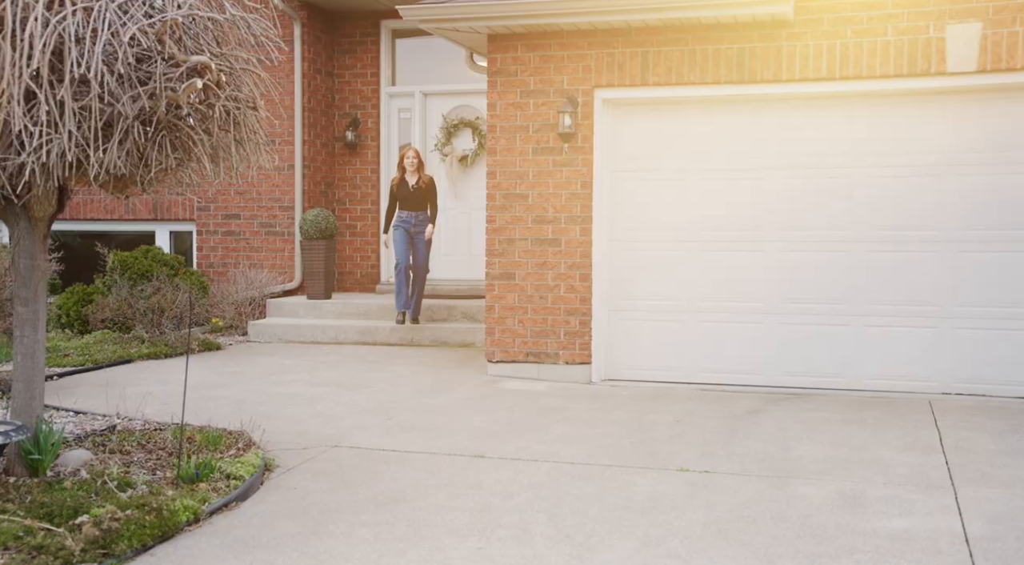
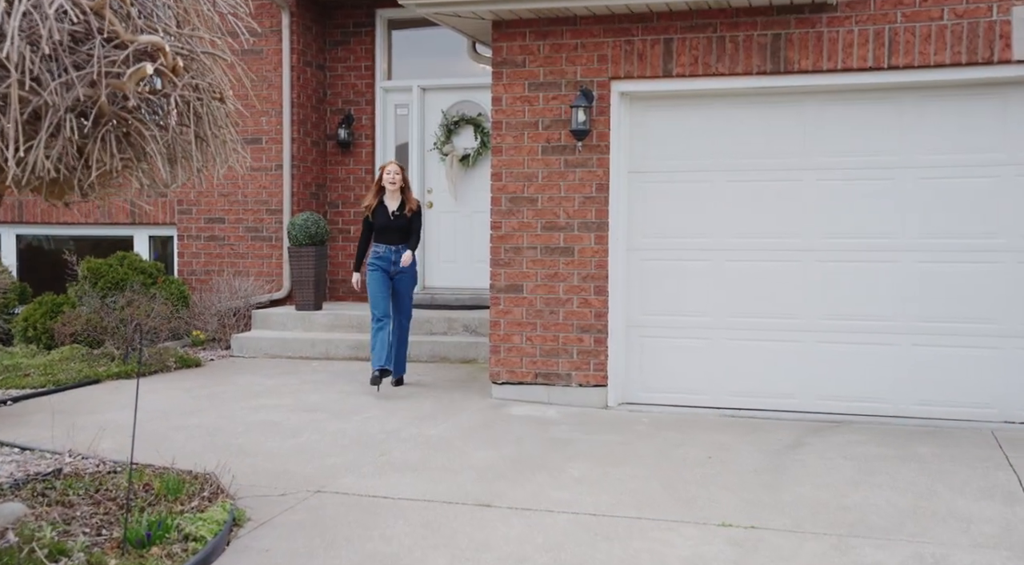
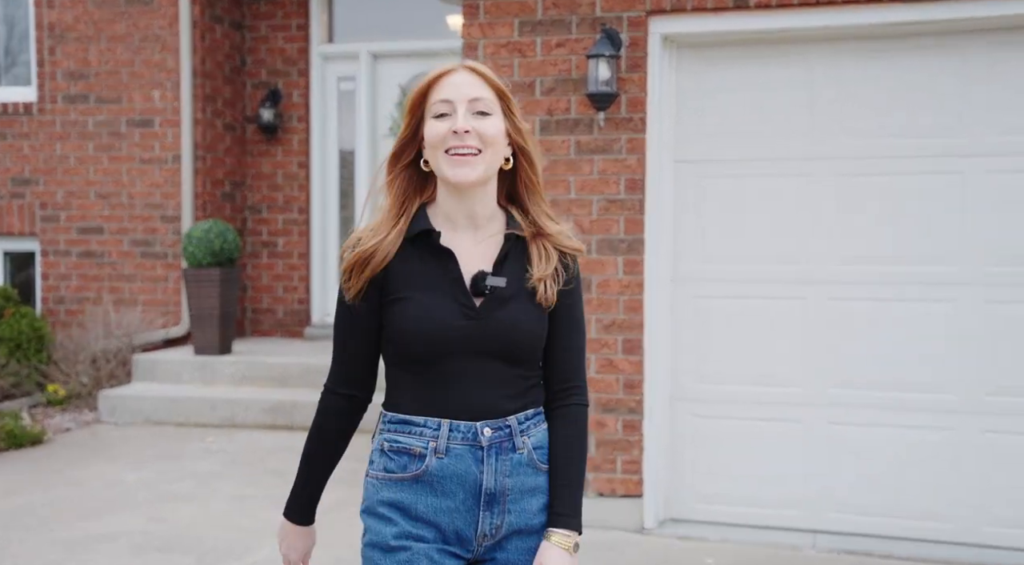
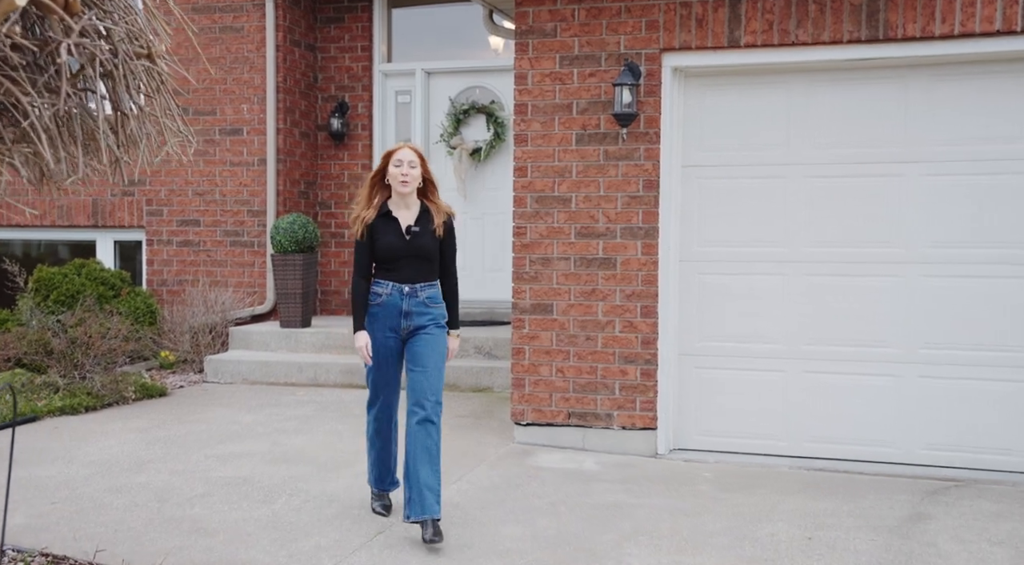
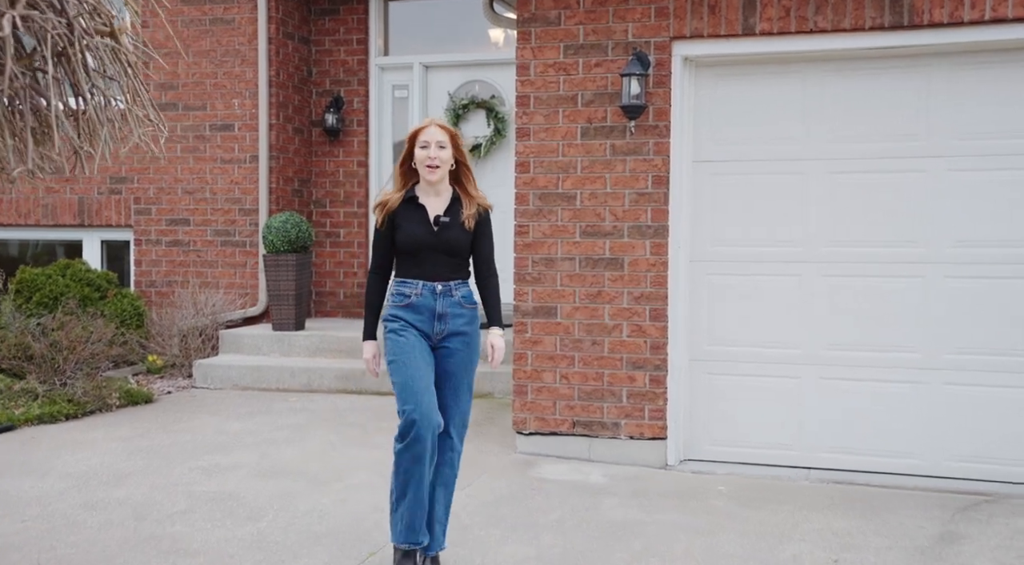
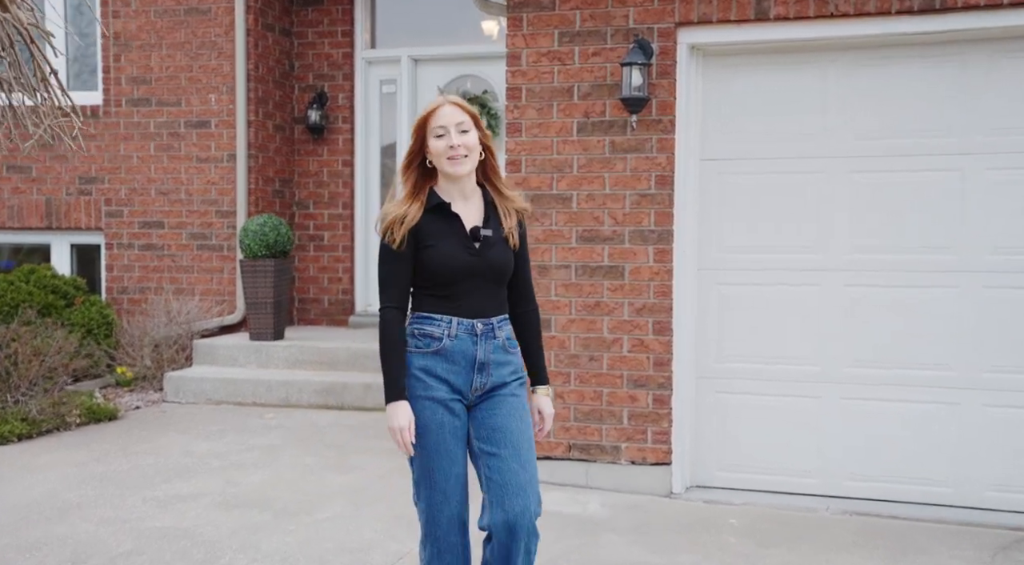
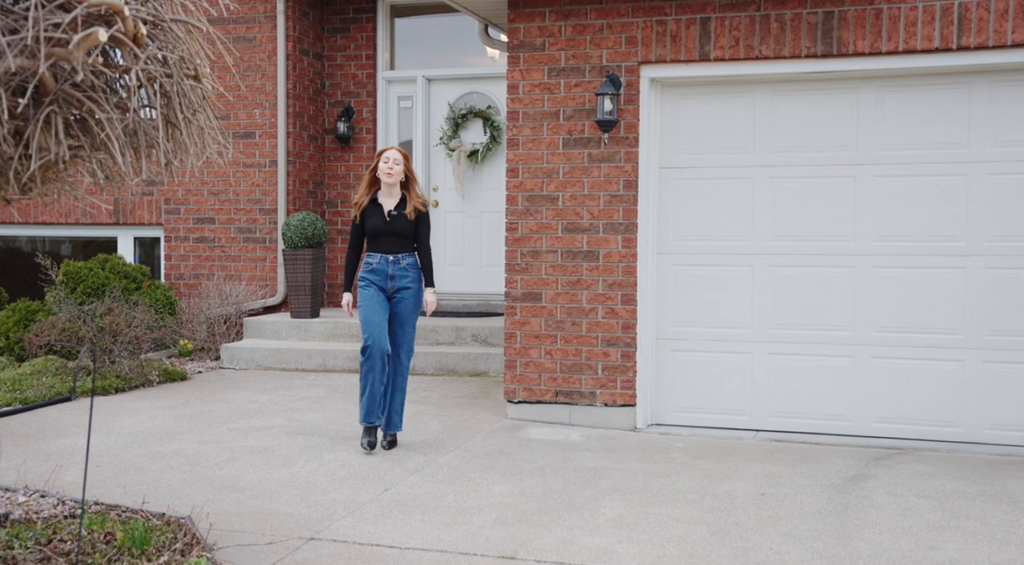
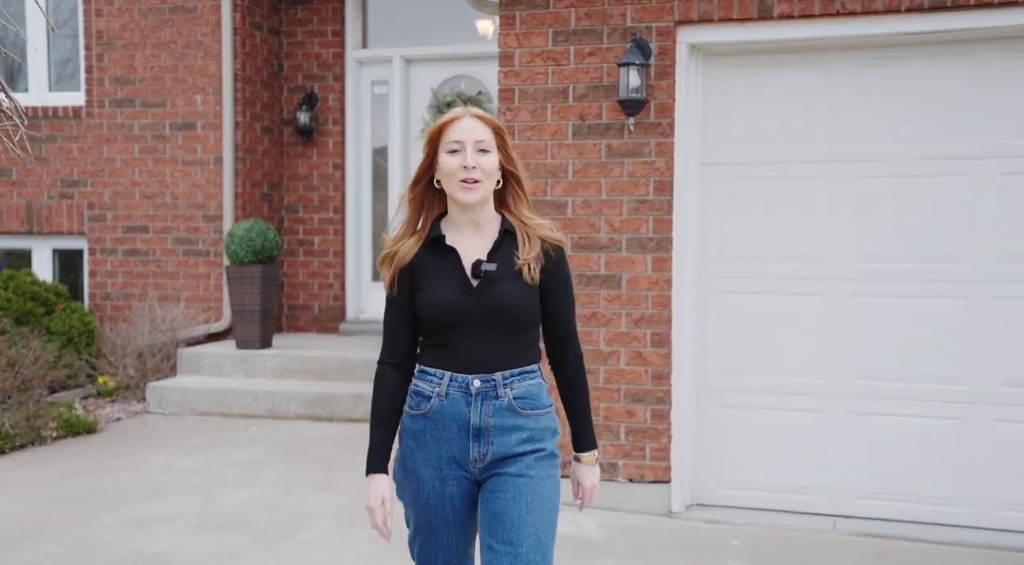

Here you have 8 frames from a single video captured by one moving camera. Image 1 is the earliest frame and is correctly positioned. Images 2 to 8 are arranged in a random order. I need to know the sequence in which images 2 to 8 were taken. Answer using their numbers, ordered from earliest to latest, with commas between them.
2, 7, 4, 5, 6, 8, 3
